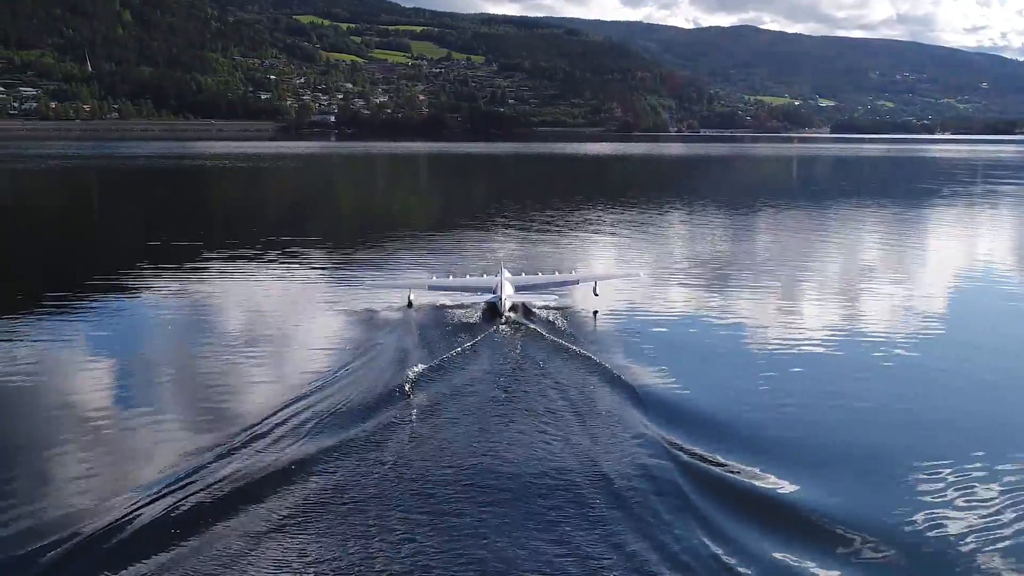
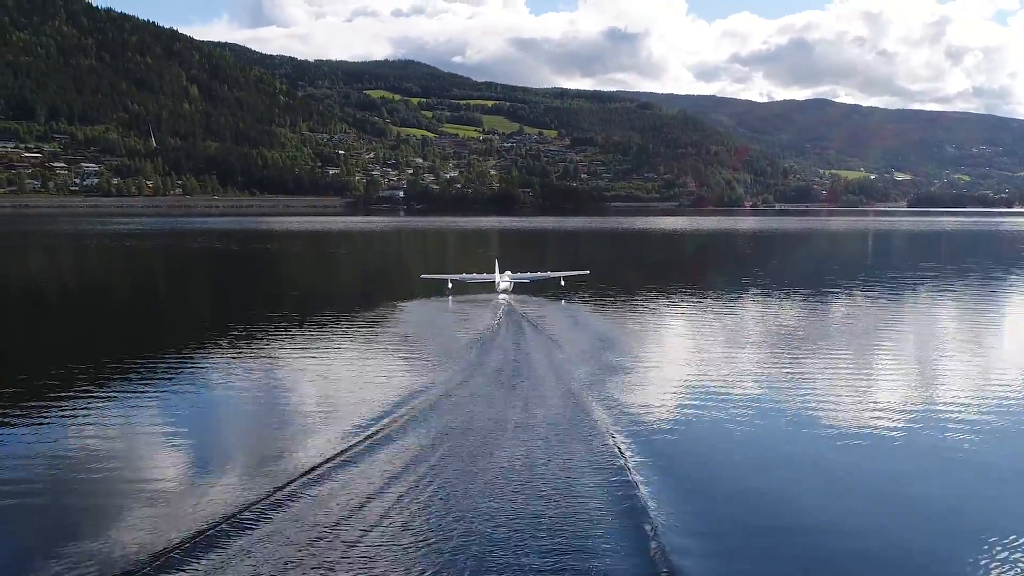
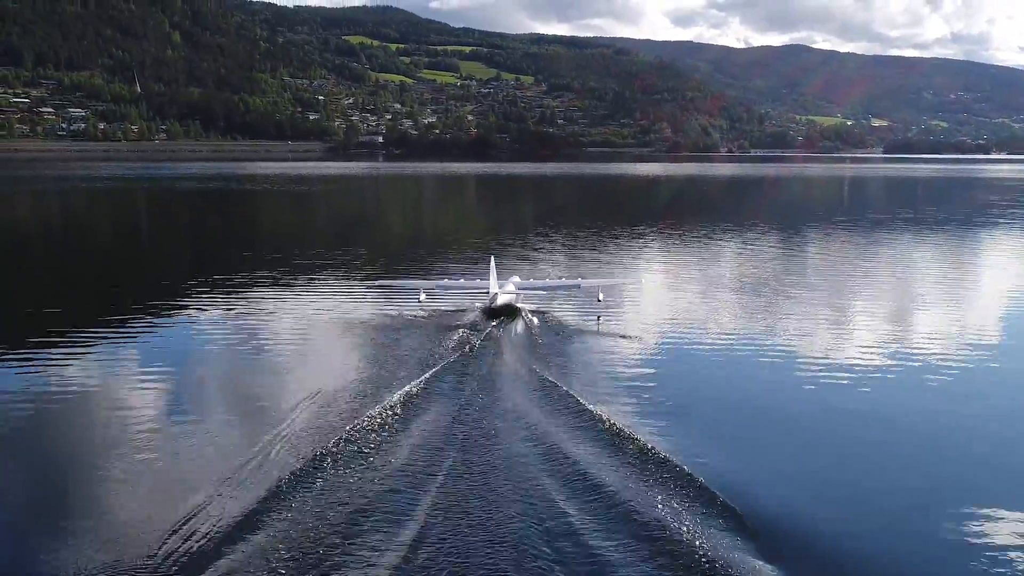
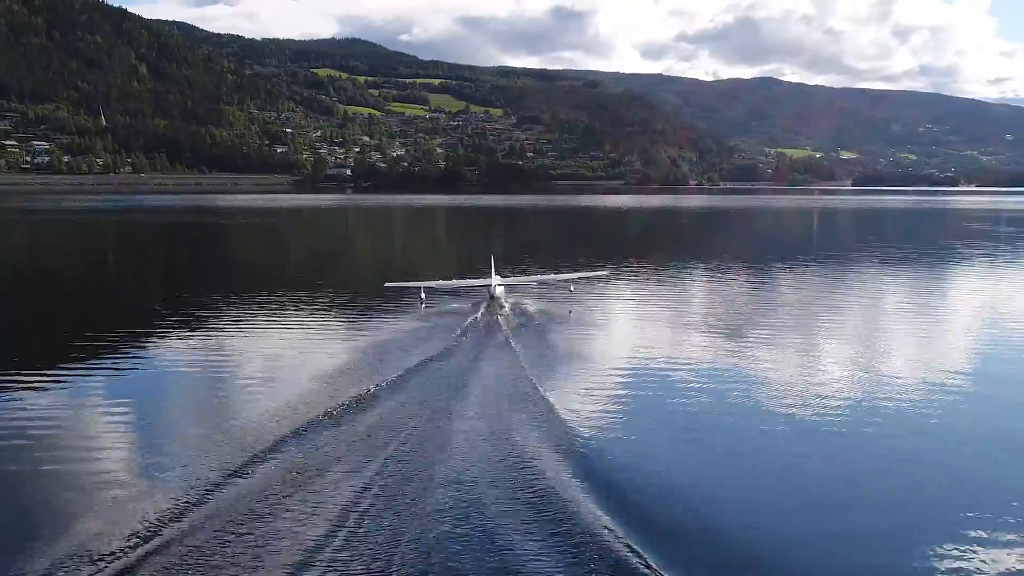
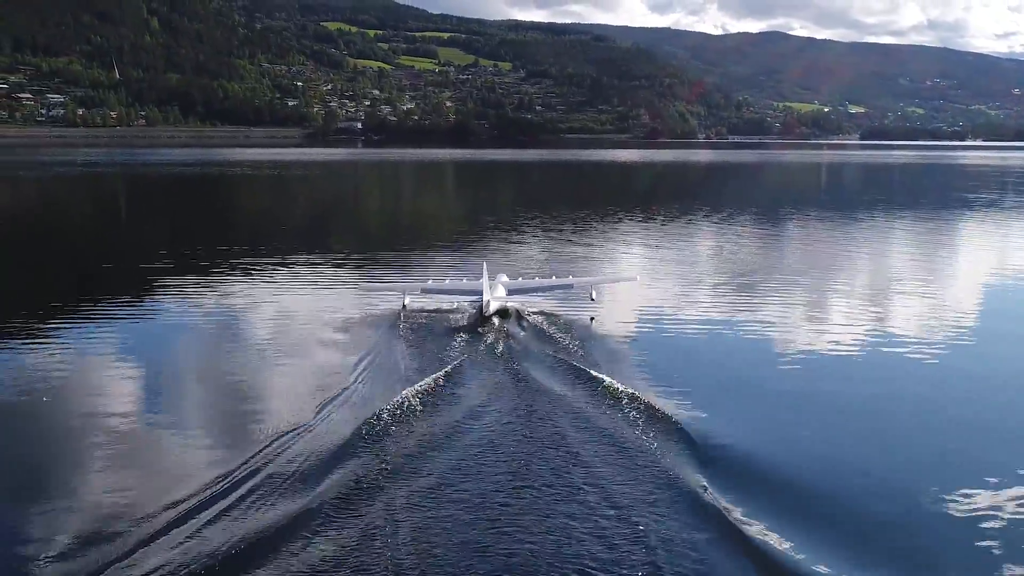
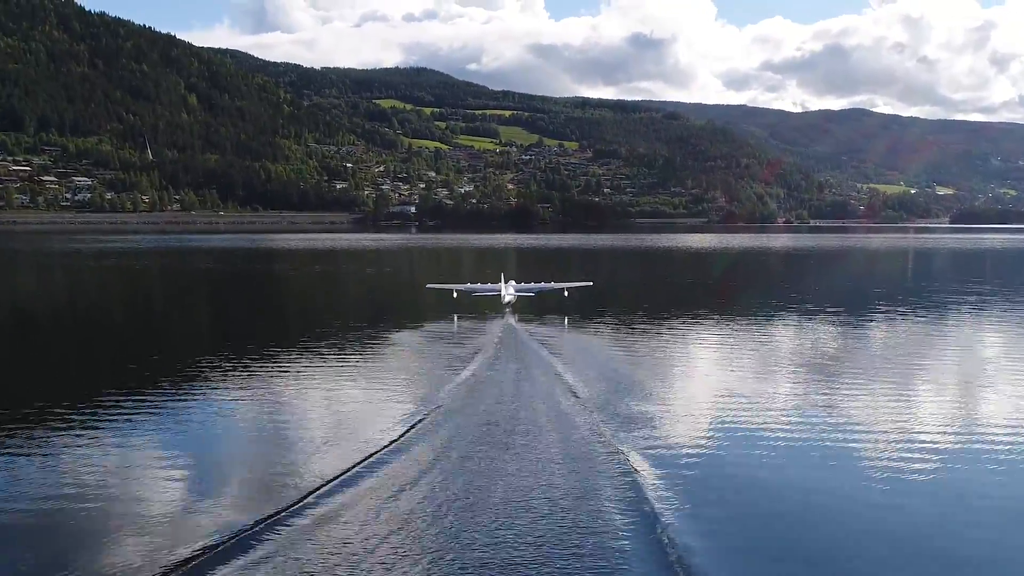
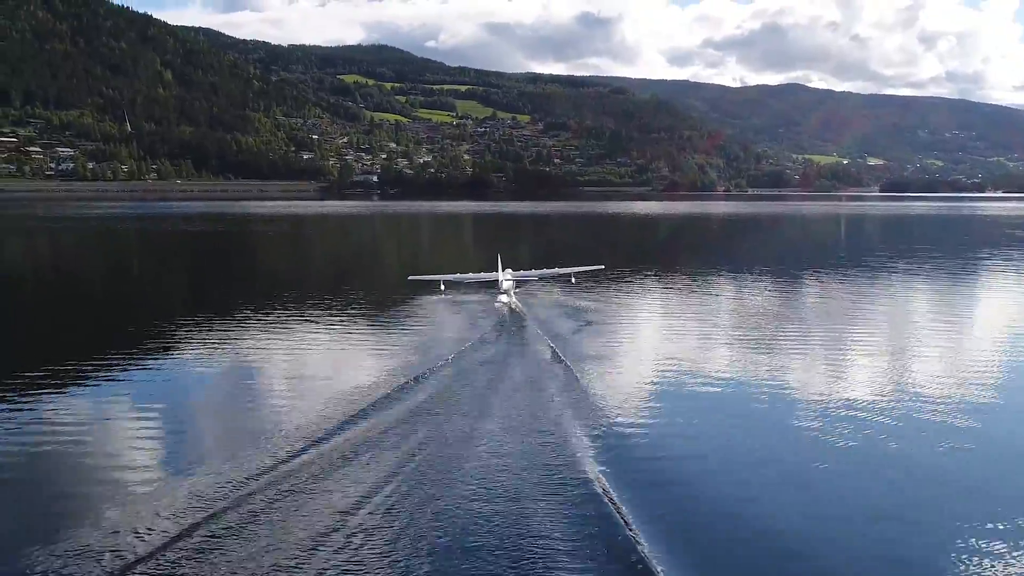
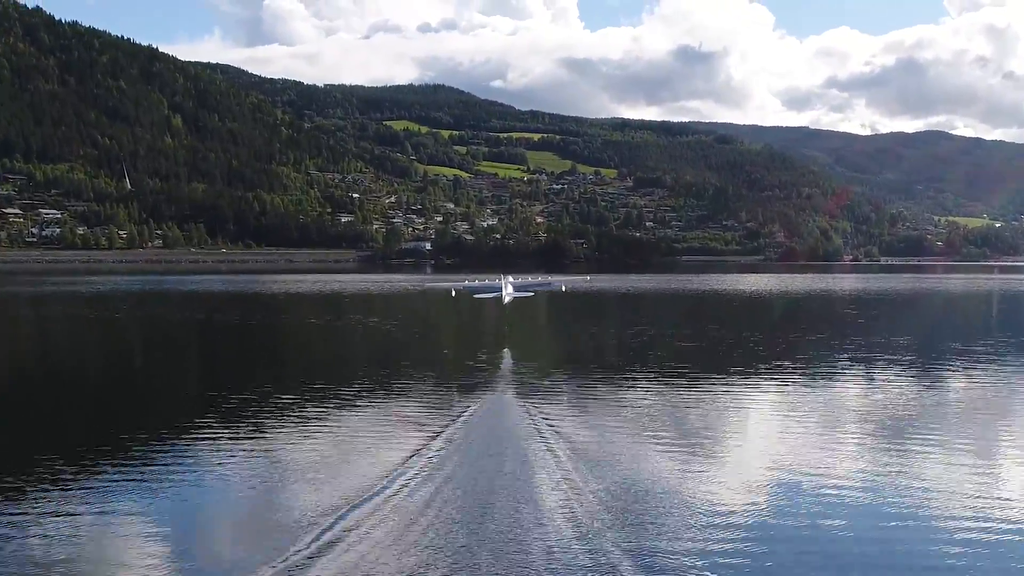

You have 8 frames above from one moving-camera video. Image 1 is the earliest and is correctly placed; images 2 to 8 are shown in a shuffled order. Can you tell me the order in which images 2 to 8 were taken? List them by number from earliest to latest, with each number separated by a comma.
5, 3, 4, 7, 2, 6, 8
